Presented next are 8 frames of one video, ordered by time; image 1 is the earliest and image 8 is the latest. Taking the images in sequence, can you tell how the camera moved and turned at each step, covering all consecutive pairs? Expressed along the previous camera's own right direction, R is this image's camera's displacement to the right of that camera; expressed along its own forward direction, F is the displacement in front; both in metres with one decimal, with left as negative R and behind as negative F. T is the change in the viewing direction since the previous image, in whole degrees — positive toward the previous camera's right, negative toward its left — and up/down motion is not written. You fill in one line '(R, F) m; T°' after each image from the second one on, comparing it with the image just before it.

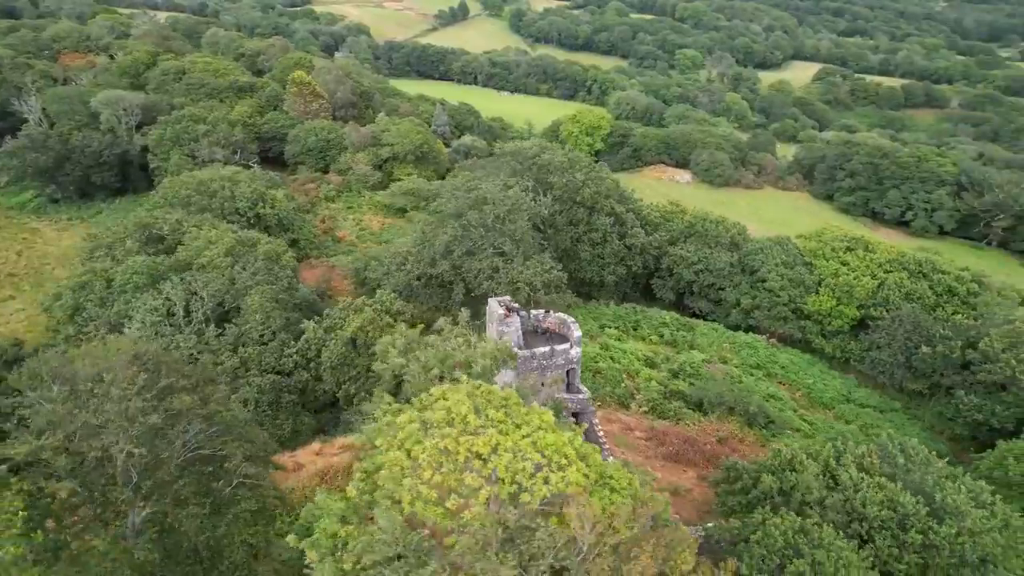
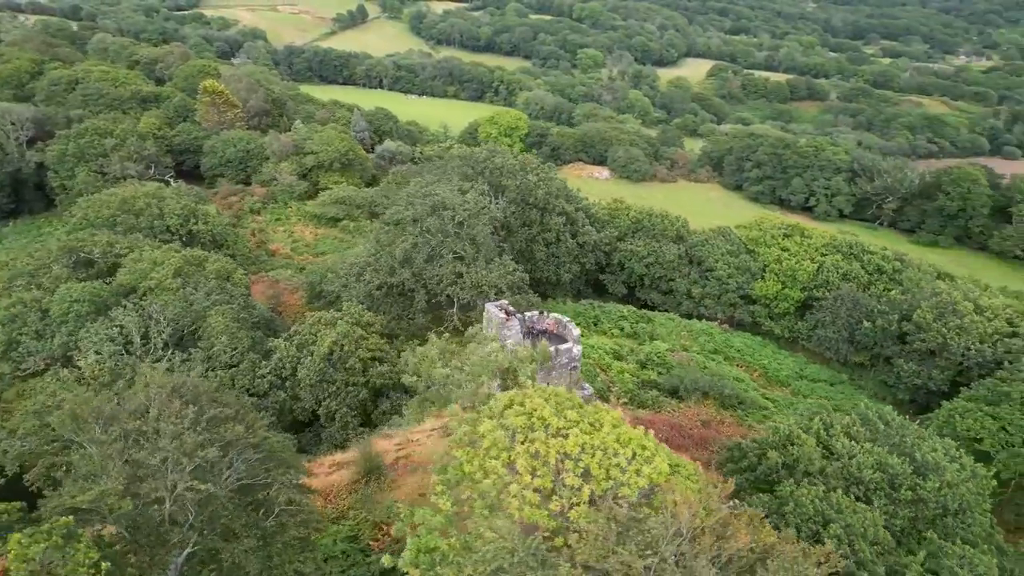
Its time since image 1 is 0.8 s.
(-2.3, -0.1) m; +8°
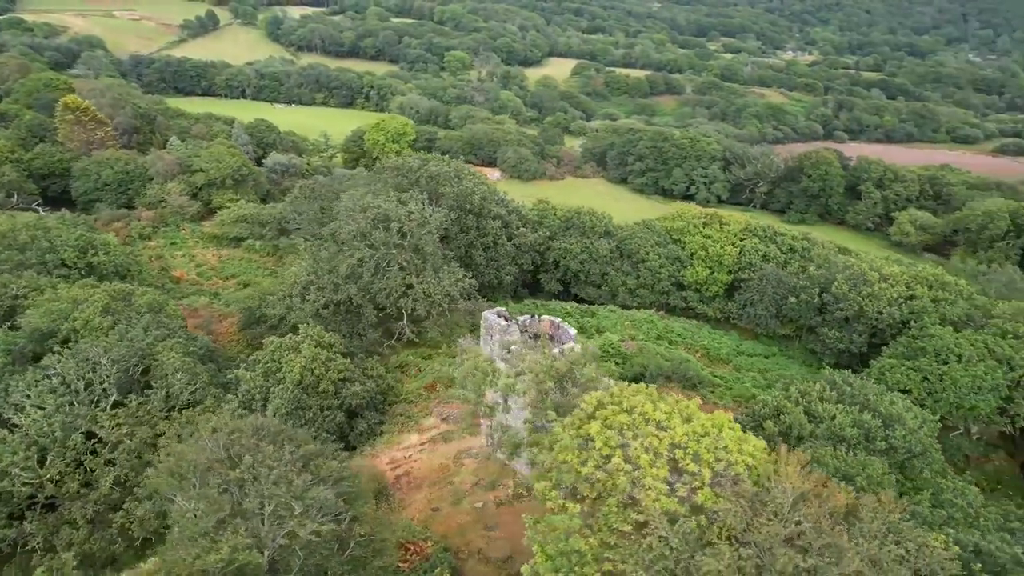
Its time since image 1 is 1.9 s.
(-3.3, -0.1) m; +11°
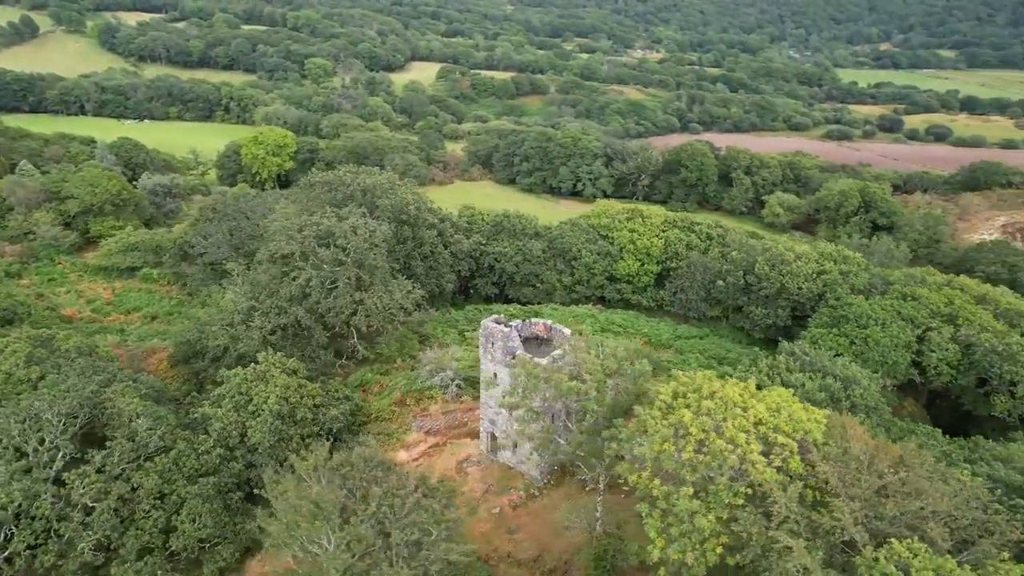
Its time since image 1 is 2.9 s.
(-3.5, -0.1) m; +11°
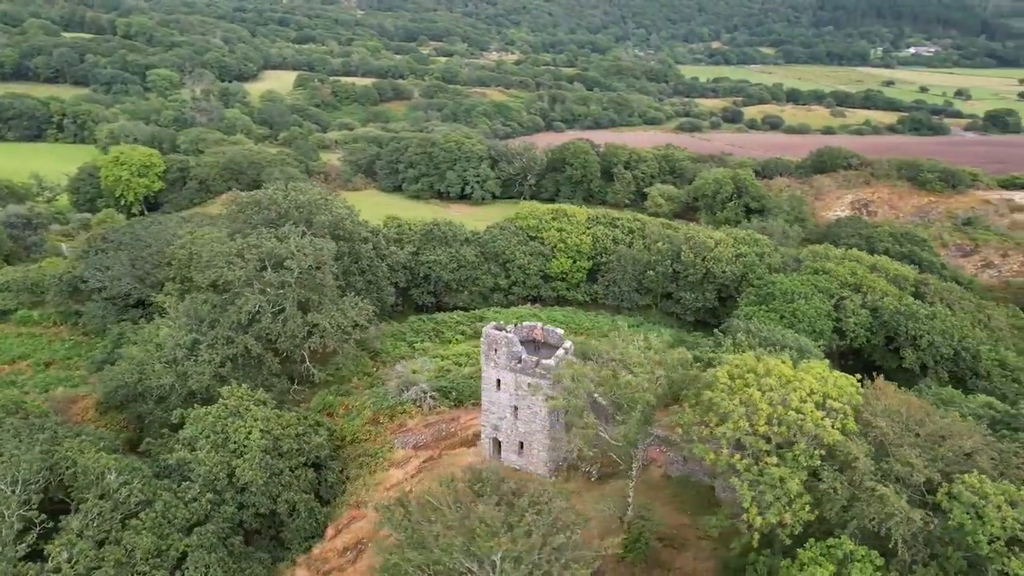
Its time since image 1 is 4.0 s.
(-3.7, -0.1) m; +11°
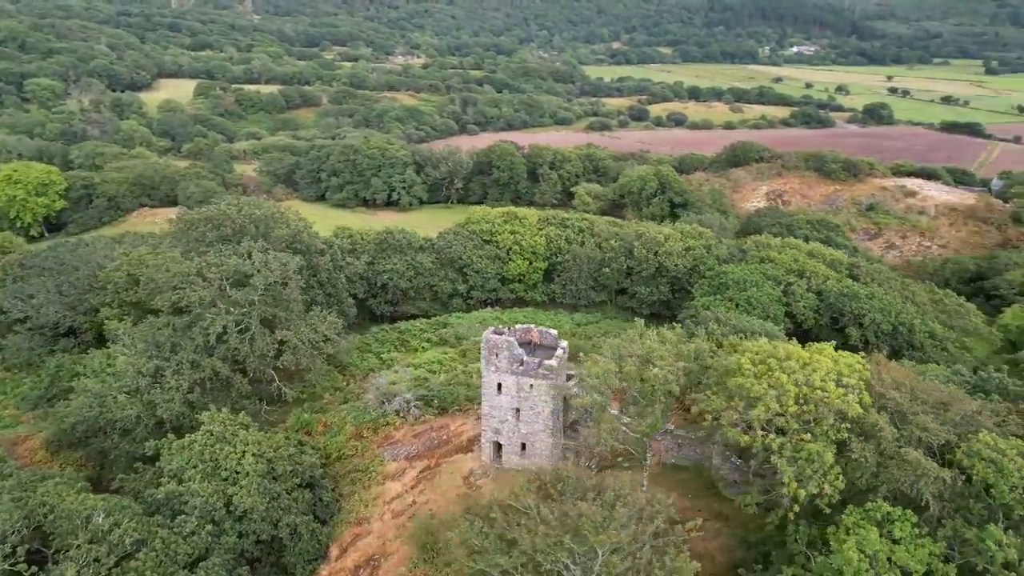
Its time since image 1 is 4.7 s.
(-2.4, -0.1) m; +7°
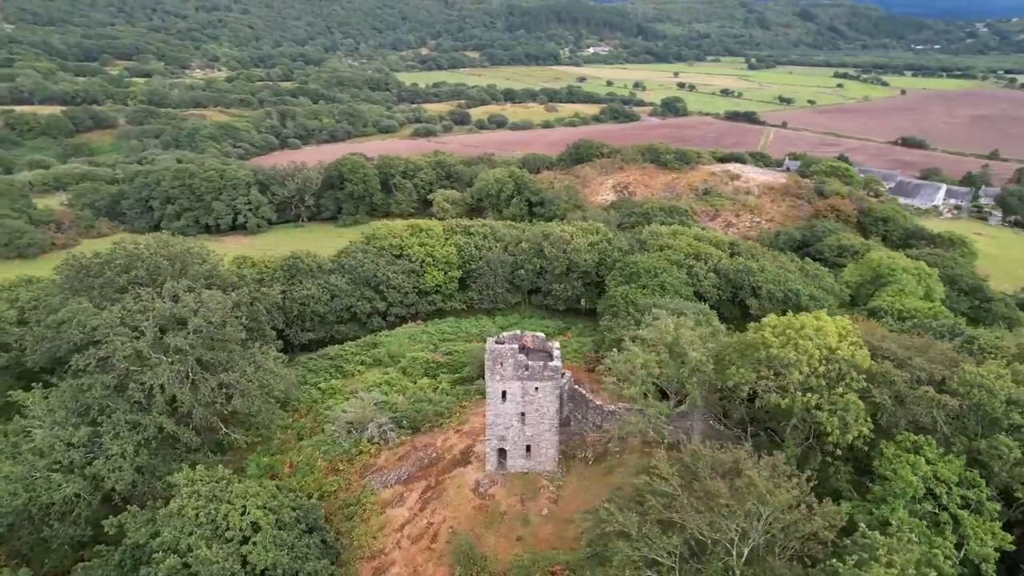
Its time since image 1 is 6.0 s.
(-4.9, 0.0) m; +15°
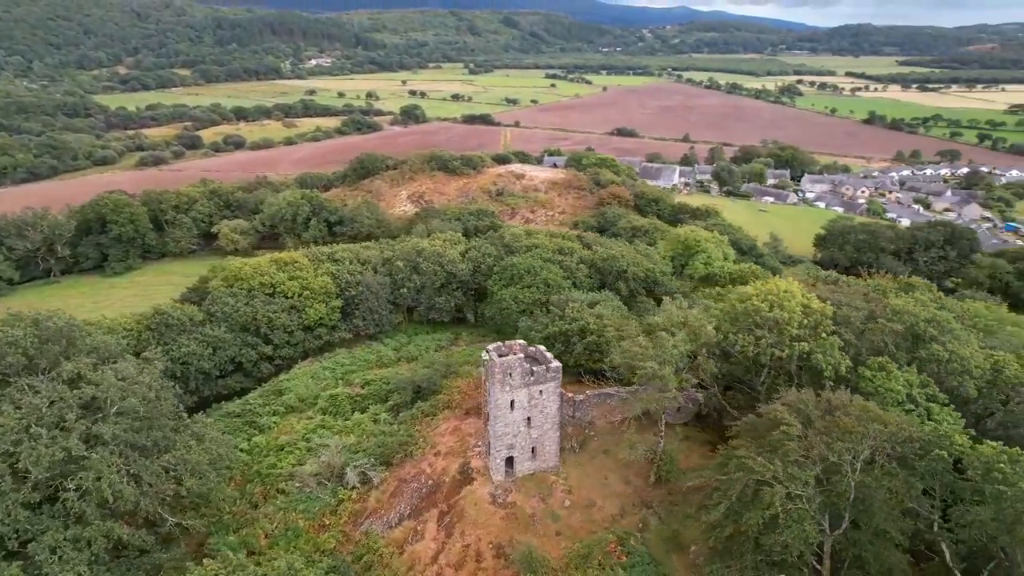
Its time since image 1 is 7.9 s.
(-7.3, +0.5) m; +21°
